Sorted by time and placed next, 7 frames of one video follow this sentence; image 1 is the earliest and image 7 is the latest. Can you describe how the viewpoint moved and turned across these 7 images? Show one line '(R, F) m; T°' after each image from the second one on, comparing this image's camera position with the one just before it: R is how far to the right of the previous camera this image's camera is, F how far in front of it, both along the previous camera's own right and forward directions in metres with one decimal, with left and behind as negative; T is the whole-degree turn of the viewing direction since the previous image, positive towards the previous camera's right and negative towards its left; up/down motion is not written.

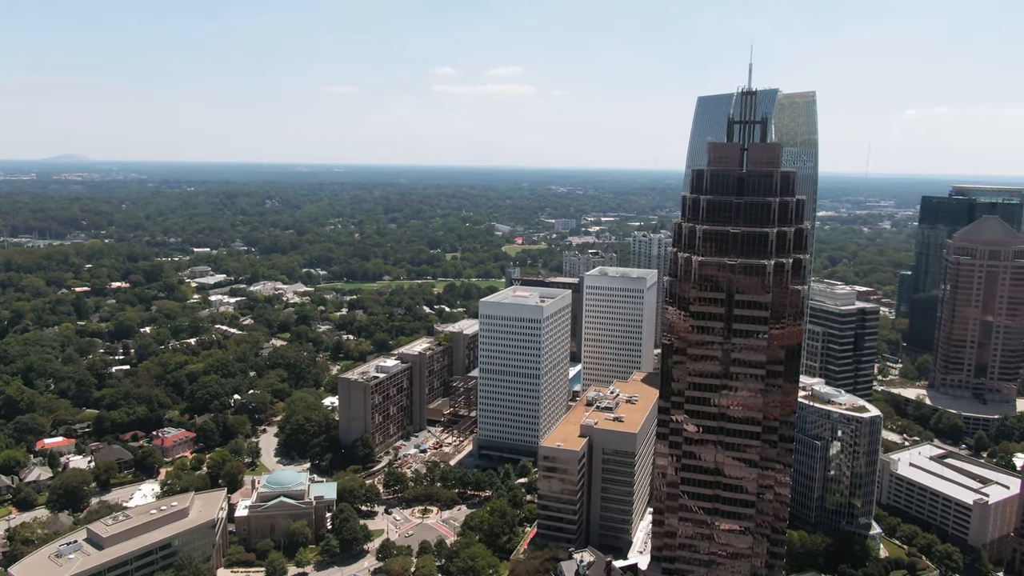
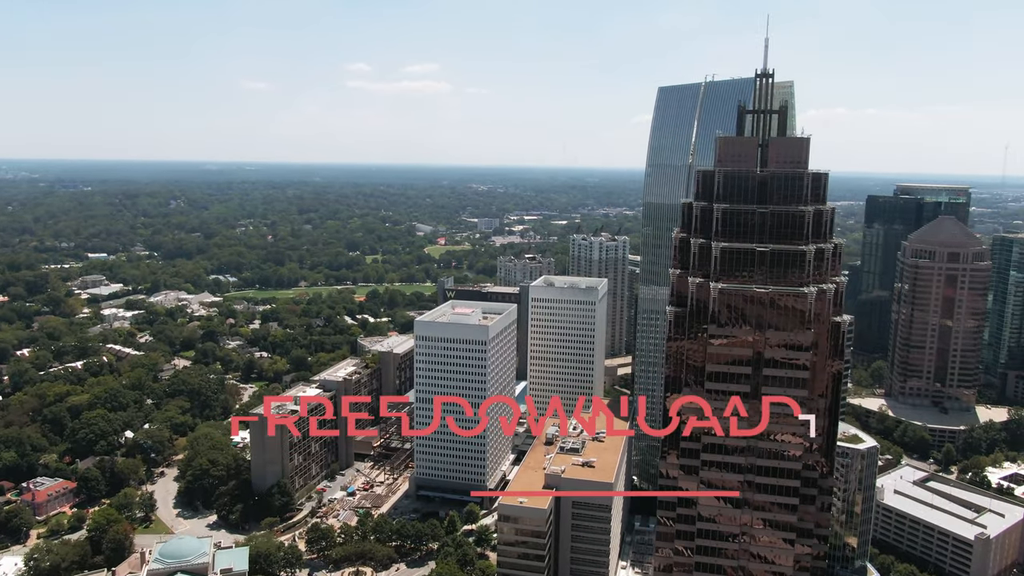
(-1.6, +8.9) m; +6°
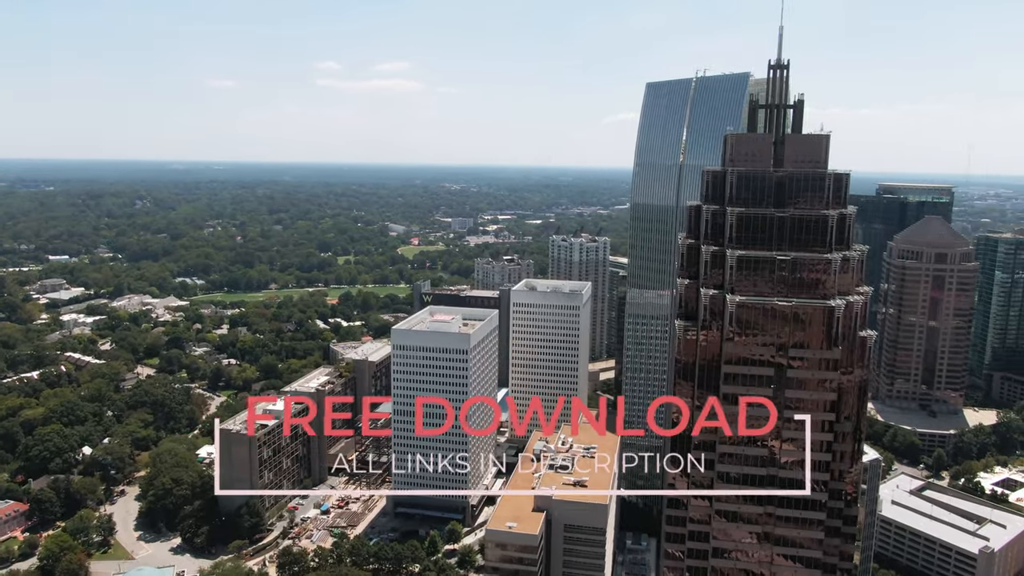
(-0.7, +3.0) m; +2°
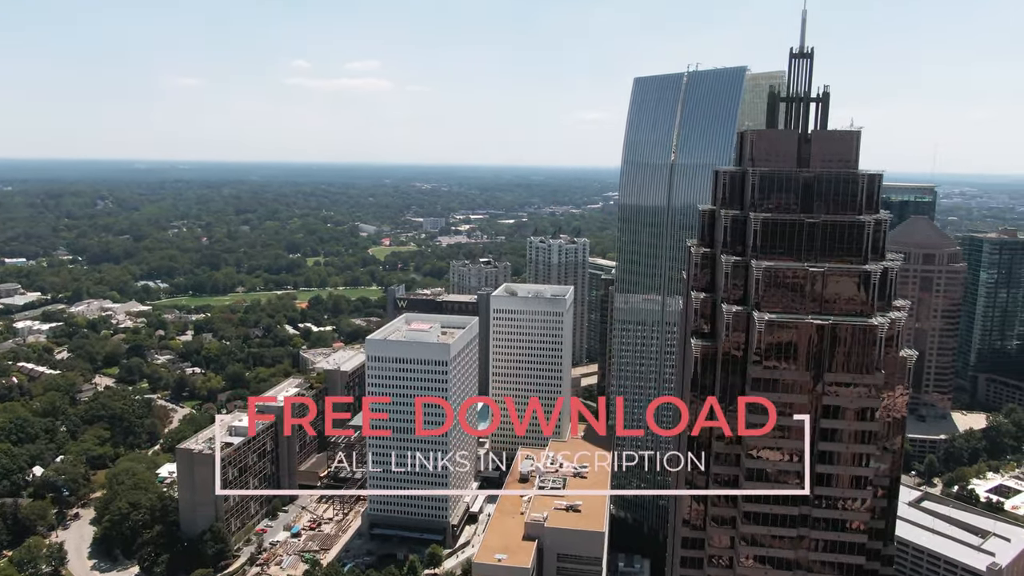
(-0.8, +3.2) m; +2°
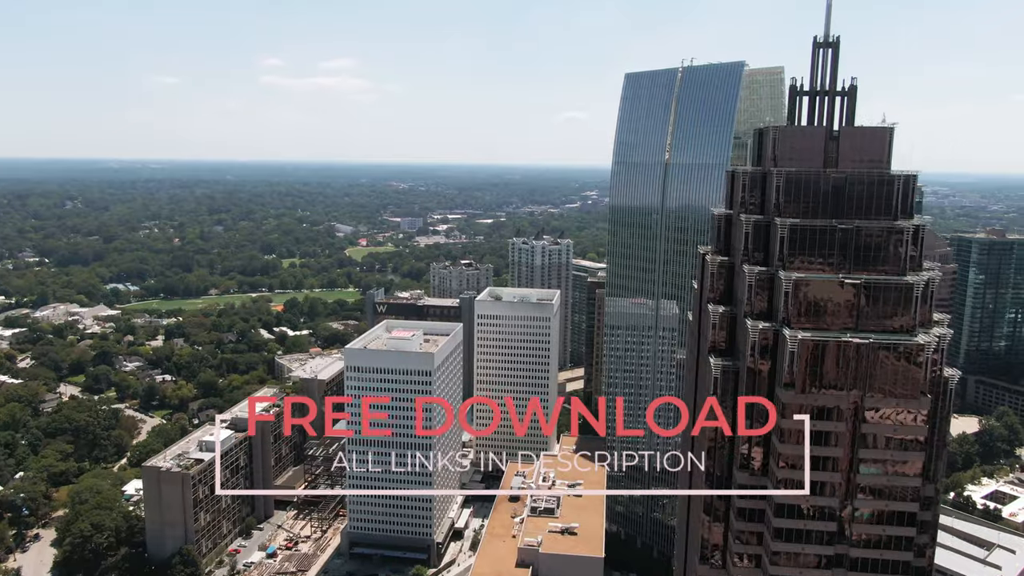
(-0.6, +2.6) m; +2°
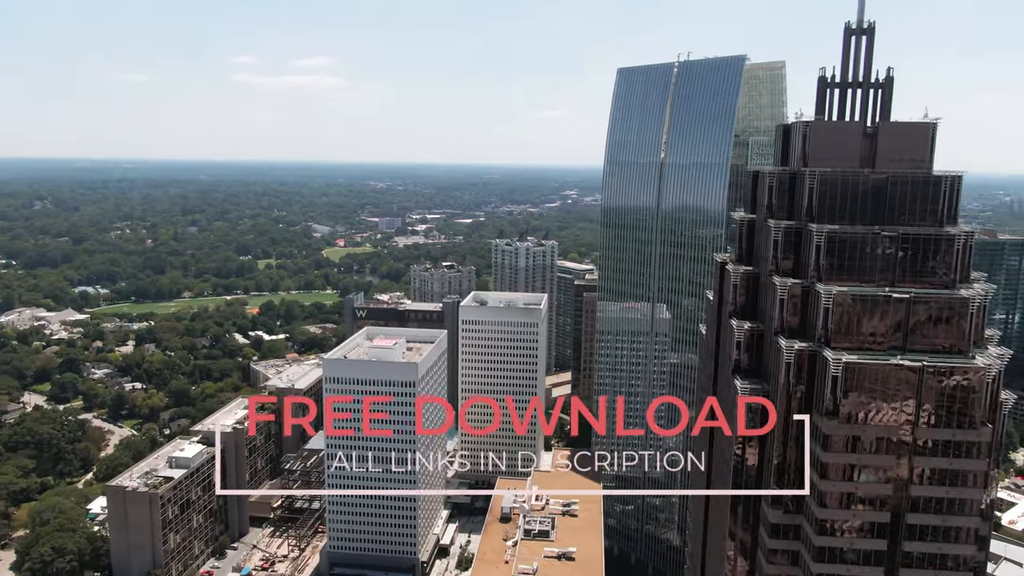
(-0.6, +2.5) m; +2°
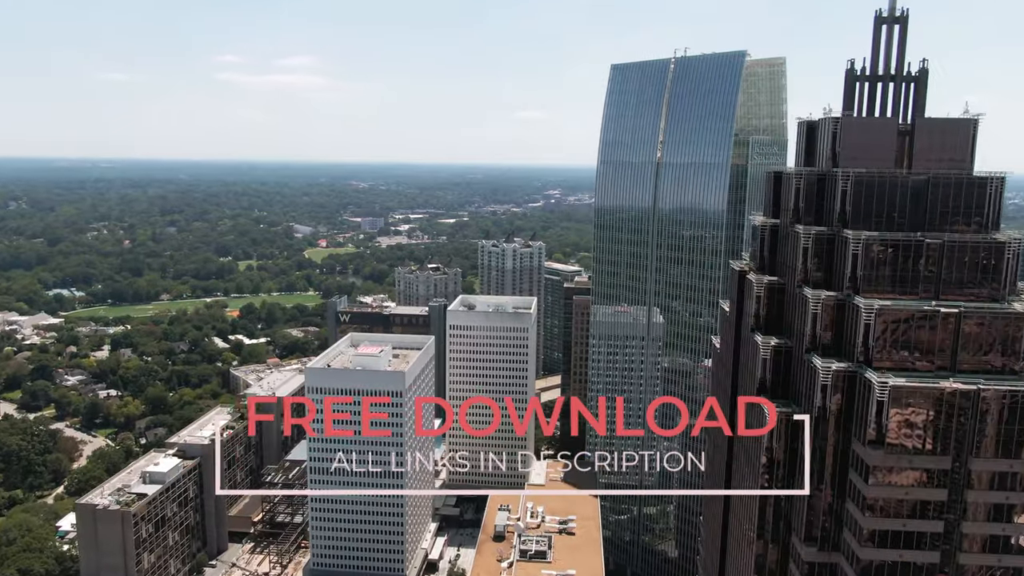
(-0.5, +2.0) m; +1°
